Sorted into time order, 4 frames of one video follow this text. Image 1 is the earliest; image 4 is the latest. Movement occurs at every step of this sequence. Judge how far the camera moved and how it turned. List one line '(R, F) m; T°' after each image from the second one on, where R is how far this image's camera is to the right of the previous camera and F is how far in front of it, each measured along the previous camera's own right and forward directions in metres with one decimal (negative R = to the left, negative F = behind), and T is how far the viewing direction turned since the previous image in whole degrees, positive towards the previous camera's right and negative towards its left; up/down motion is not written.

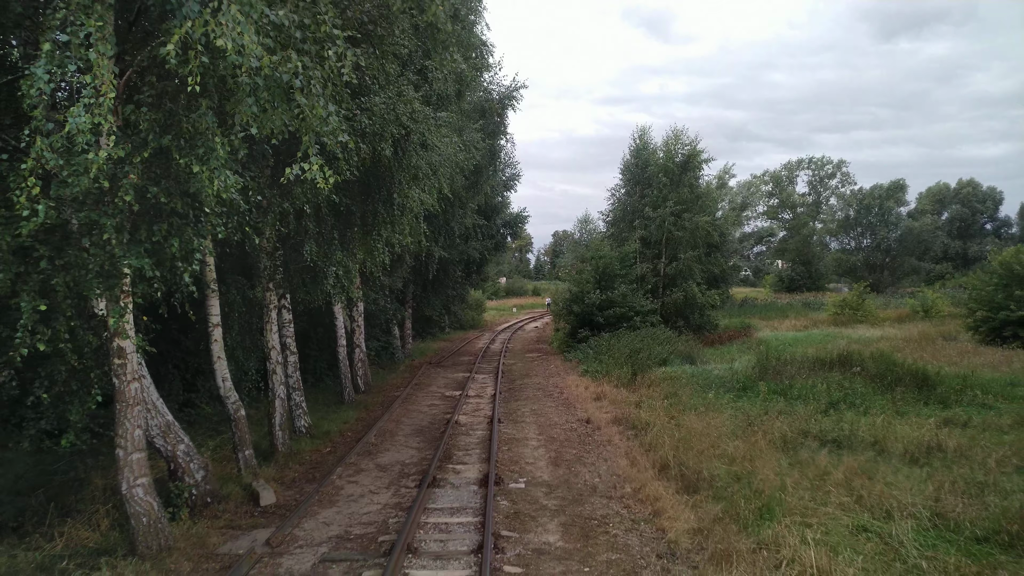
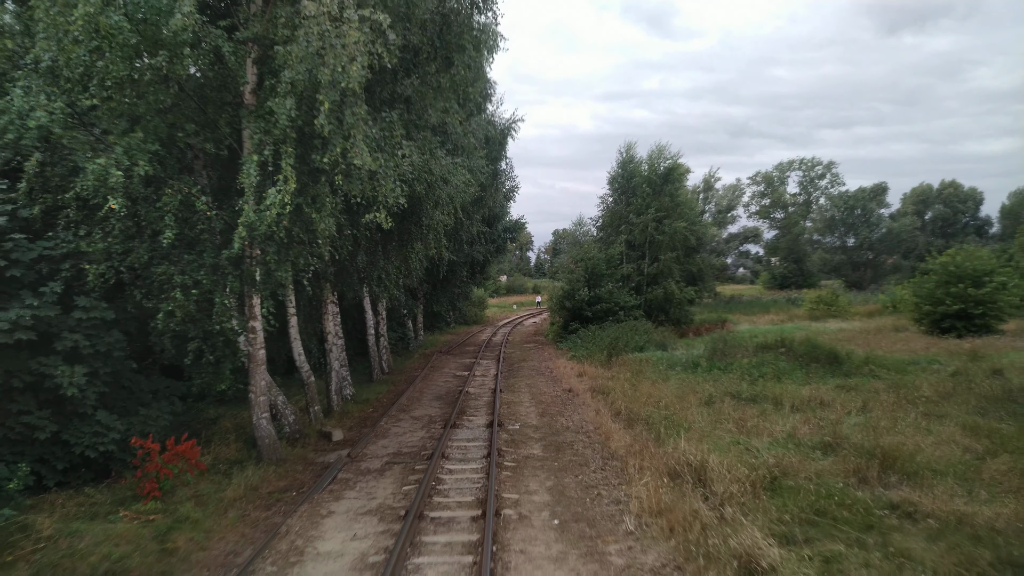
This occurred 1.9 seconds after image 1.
(+0.1, -3.2) m; 0°
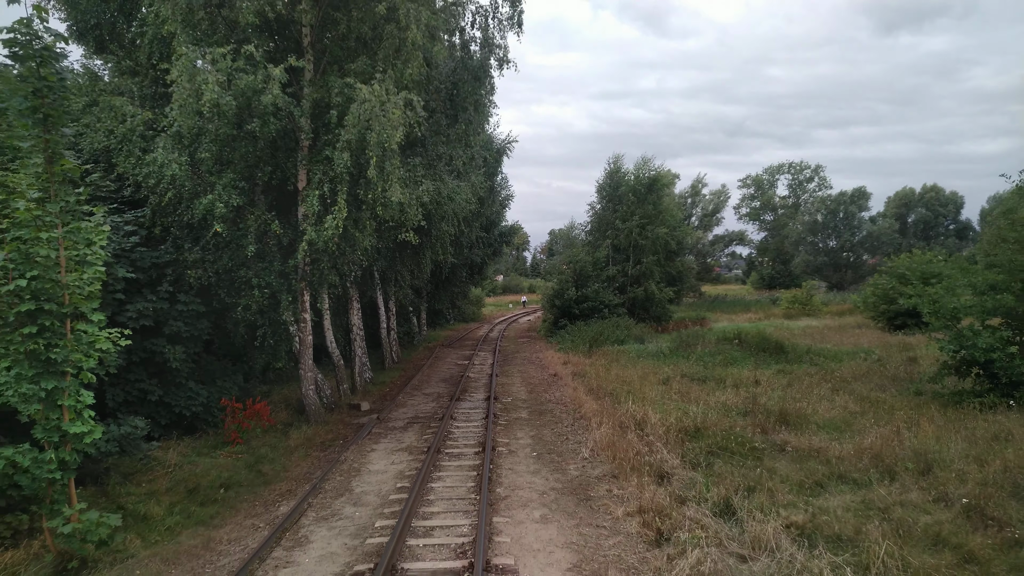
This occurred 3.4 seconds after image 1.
(+0.1, -2.7) m; 0°
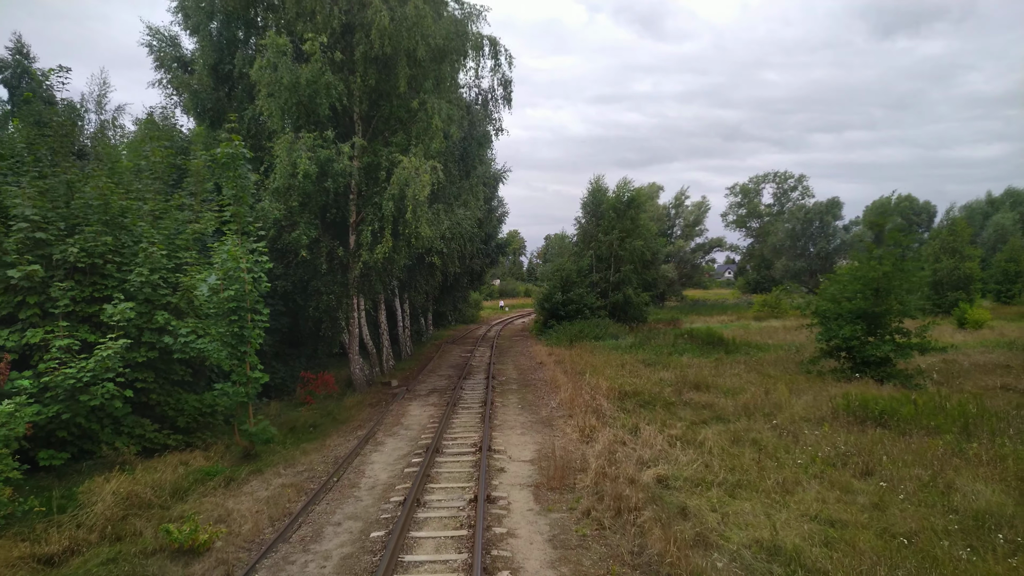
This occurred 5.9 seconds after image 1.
(+0.1, -4.4) m; 0°
